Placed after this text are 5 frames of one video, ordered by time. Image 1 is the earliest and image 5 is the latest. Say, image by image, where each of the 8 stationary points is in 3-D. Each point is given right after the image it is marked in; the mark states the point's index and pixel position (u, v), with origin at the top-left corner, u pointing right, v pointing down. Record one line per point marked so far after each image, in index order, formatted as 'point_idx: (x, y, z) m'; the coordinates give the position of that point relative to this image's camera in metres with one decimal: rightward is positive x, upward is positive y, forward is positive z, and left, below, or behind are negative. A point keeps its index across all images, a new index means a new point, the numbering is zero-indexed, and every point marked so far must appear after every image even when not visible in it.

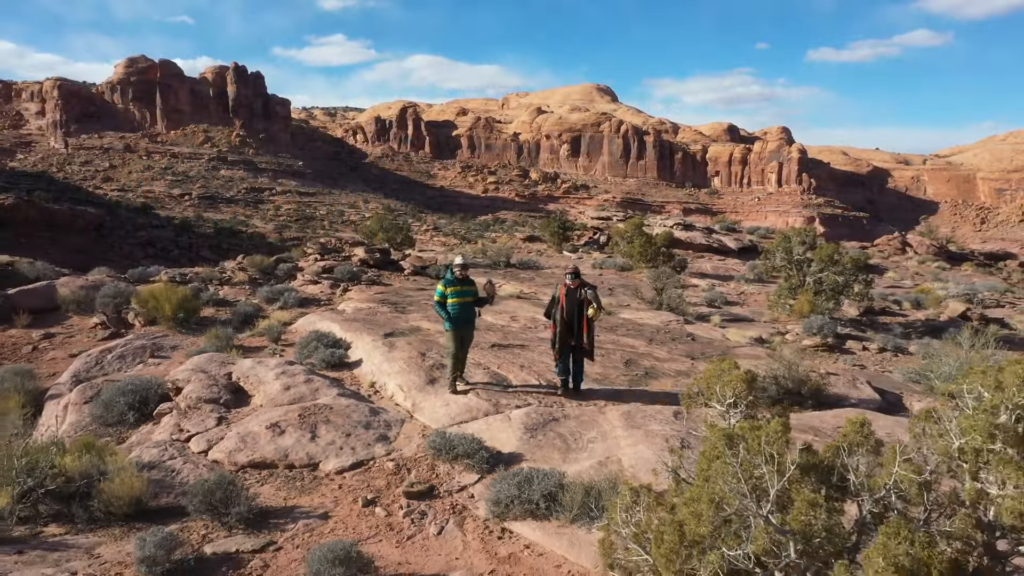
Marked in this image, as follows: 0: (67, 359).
0: (-5.2, -0.8, +6.4) m
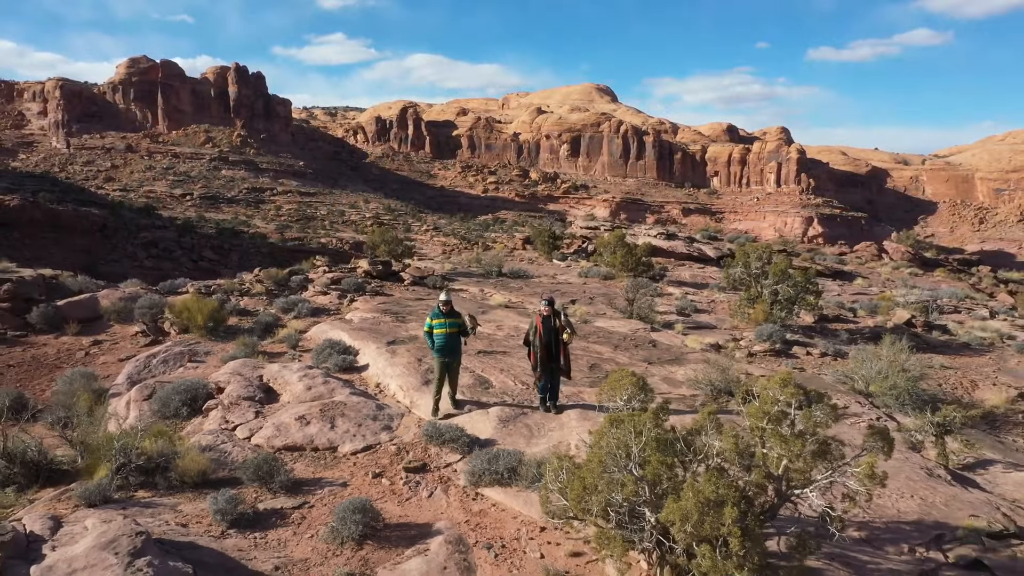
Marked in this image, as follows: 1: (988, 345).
0: (-5.4, -1.0, +7.5) m
1: (+9.6, -1.1, +10.9) m
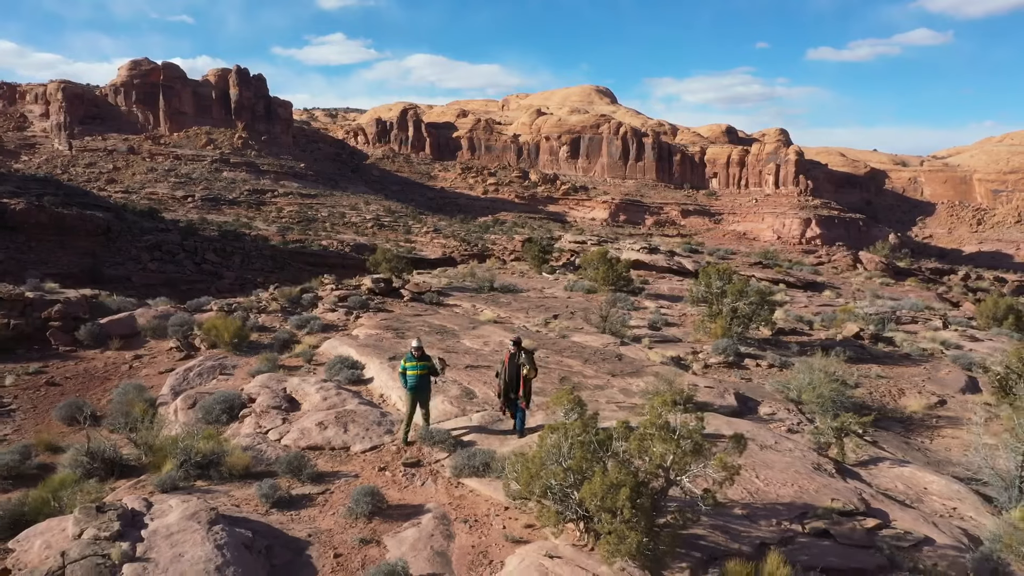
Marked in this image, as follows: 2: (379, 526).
0: (-5.7, -1.4, +8.7) m
1: (+9.3, -1.5, +12.2) m
2: (-1.2, -2.1, +4.8) m
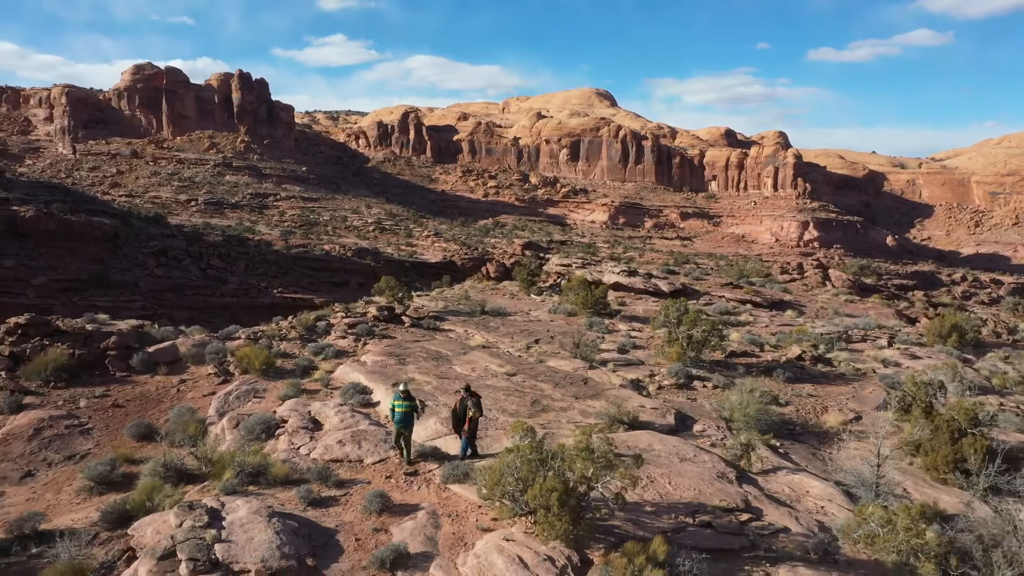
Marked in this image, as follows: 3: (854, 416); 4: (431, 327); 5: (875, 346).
0: (-6.0, -2.1, +10.6) m
1: (+9.0, -2.2, +14.0) m
2: (-1.5, -2.8, +6.7) m
3: (+7.2, -2.7, +11.3) m
4: (-2.3, -1.1, +15.3) m
5: (+11.5, -1.8, +17.1) m
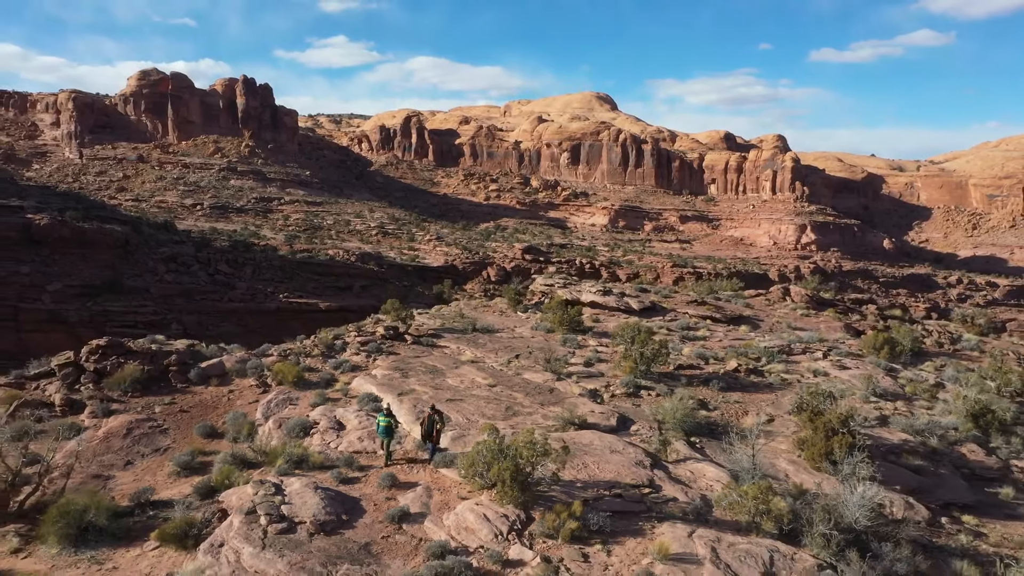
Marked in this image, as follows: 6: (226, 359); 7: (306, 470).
0: (-6.5, -2.9, +13.5) m
1: (+8.5, -3.0, +16.8) m
2: (-2.1, -3.6, +9.6) m
3: (+6.7, -3.4, +14.2) m
4: (-2.8, -1.9, +18.2) m
5: (+11.0, -2.6, +19.9) m
6: (-8.2, -2.0, +15.4) m
7: (-3.8, -3.5, +10.2) m
